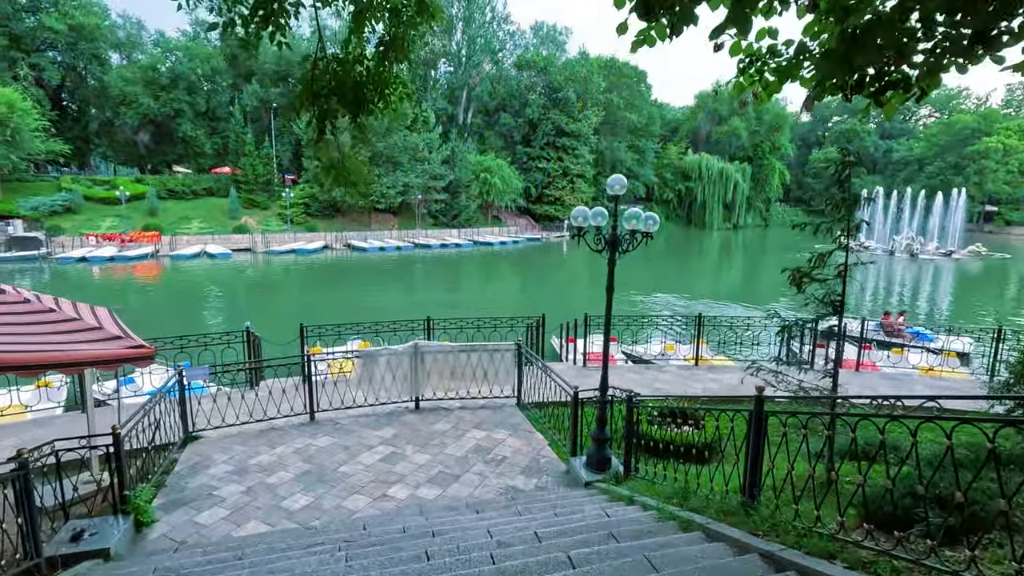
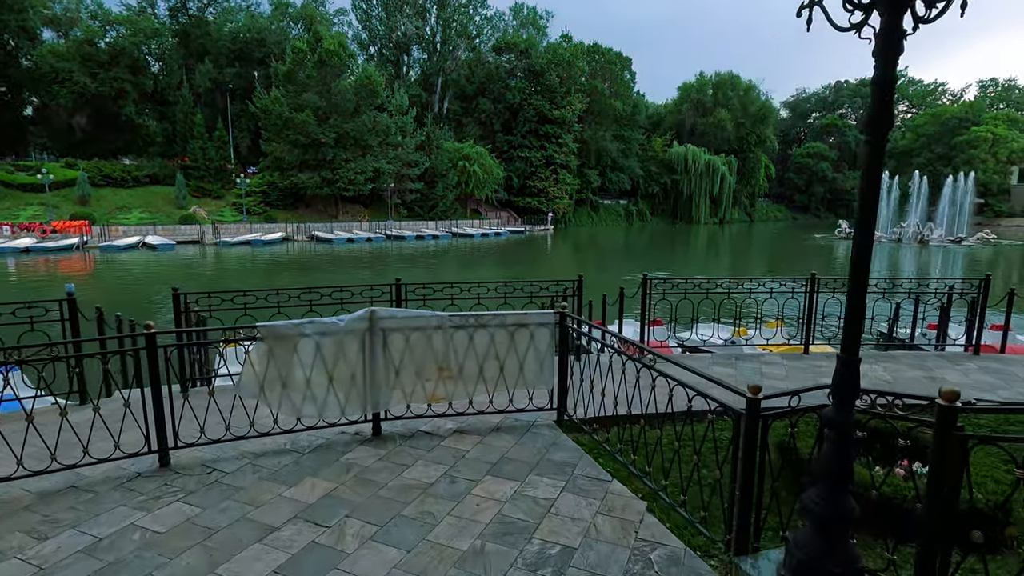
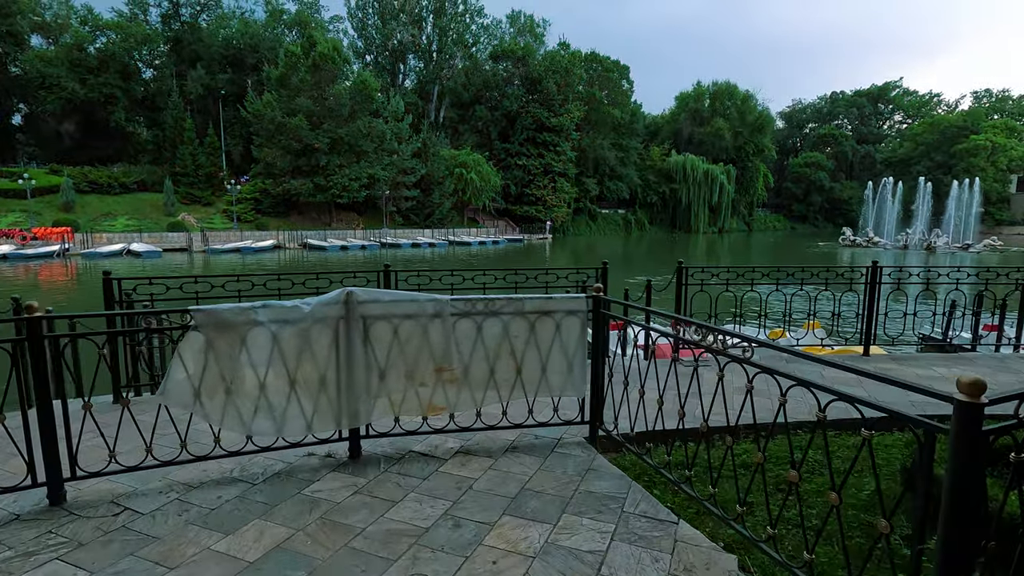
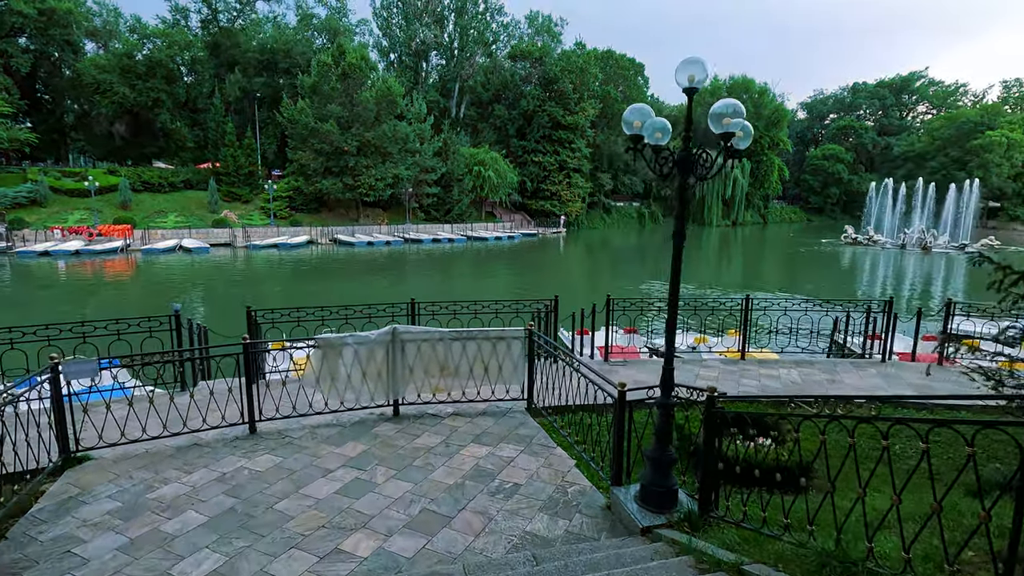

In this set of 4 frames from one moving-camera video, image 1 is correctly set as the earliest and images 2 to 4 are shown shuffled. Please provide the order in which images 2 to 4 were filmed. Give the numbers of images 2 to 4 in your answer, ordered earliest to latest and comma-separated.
4, 2, 3
